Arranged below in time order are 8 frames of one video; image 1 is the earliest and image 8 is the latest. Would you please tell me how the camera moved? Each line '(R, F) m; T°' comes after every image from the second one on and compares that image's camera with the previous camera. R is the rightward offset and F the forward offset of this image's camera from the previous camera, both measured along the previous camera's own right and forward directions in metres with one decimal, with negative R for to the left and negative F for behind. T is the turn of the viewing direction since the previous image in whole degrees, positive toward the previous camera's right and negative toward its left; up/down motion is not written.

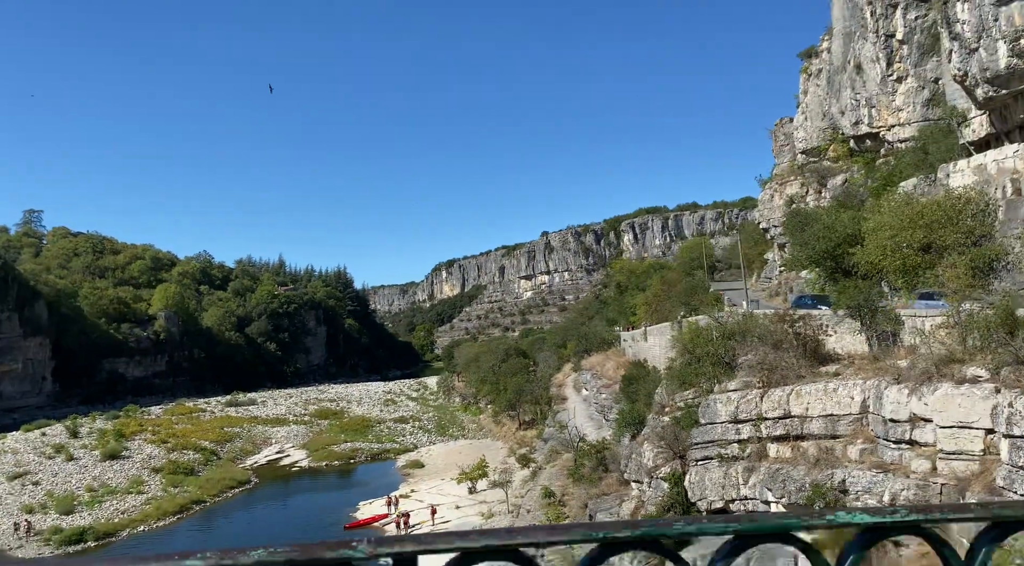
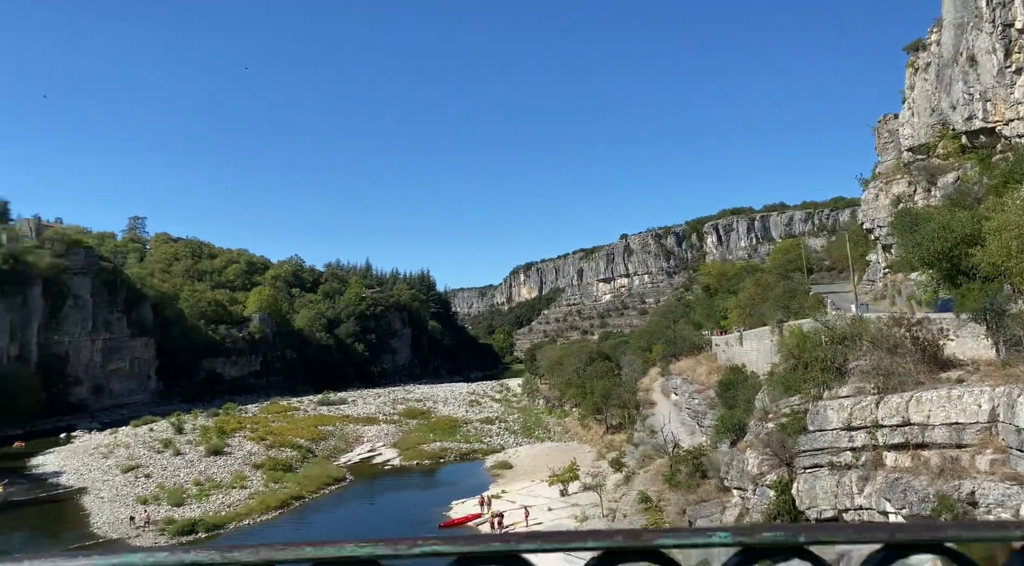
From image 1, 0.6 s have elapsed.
(-0.2, 0.0) m; -6°
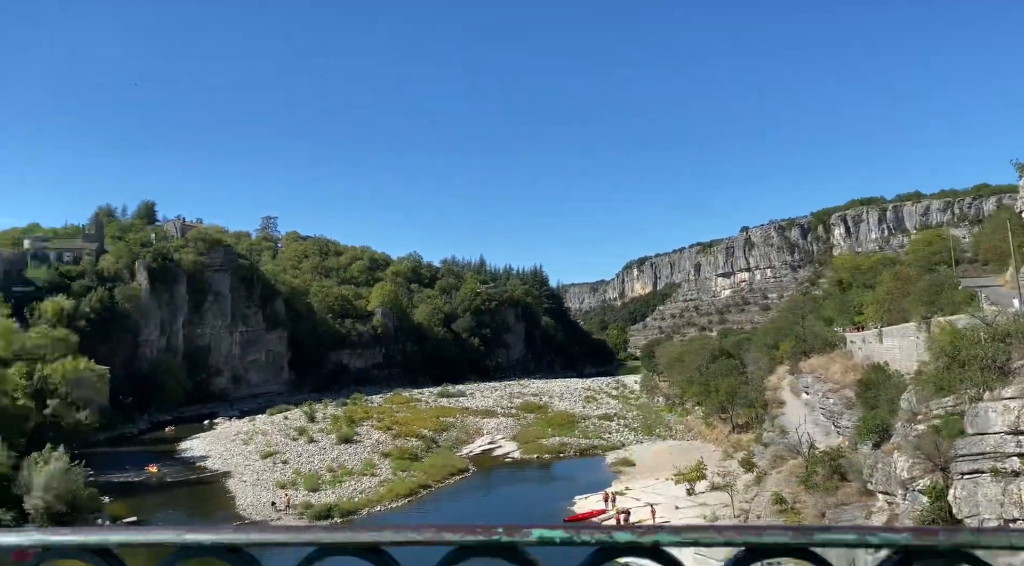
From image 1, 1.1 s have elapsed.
(-0.2, 0.0) m; -8°
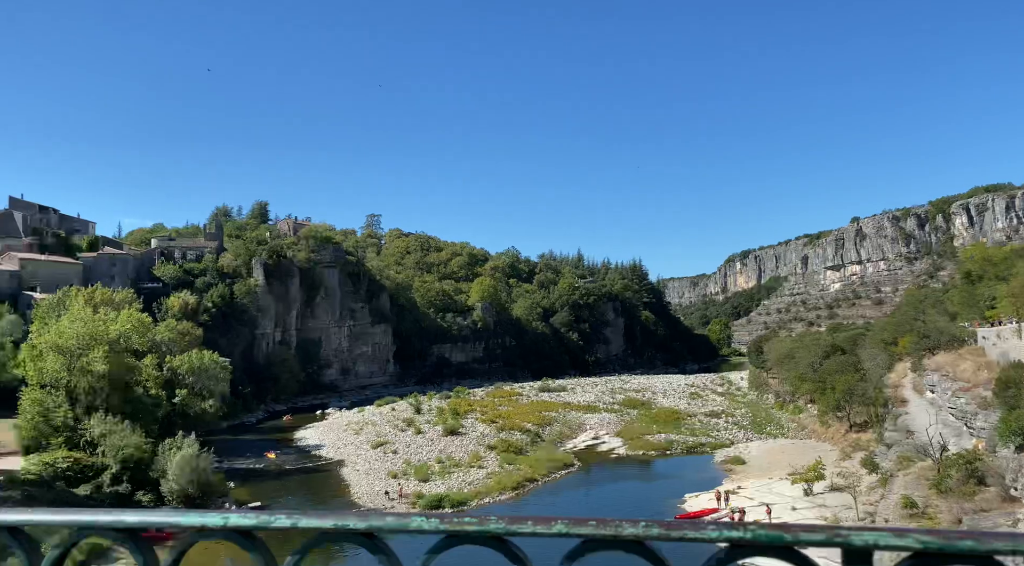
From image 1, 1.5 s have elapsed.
(-0.2, 0.0) m; -7°
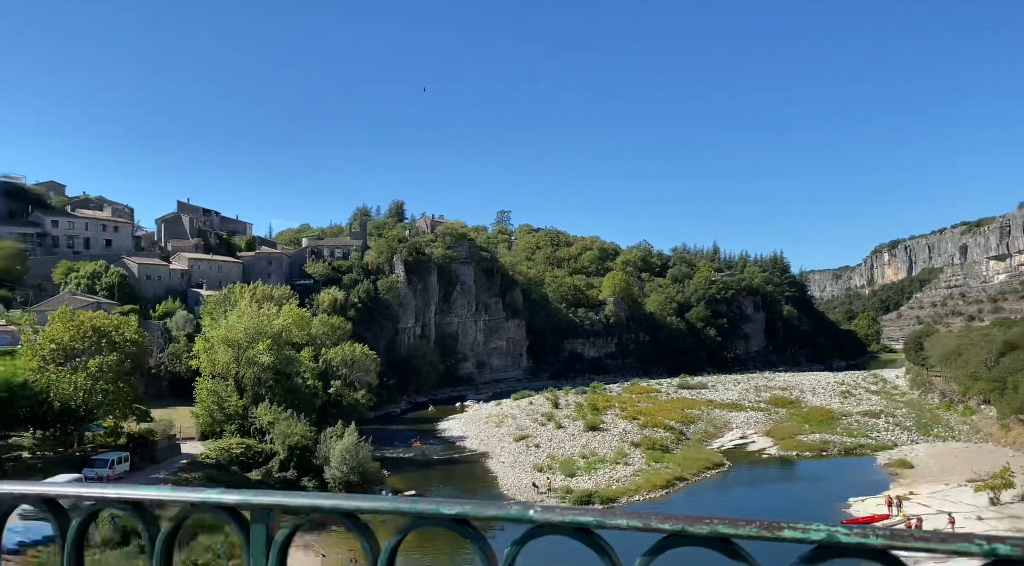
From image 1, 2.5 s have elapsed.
(-0.4, +0.1) m; -9°
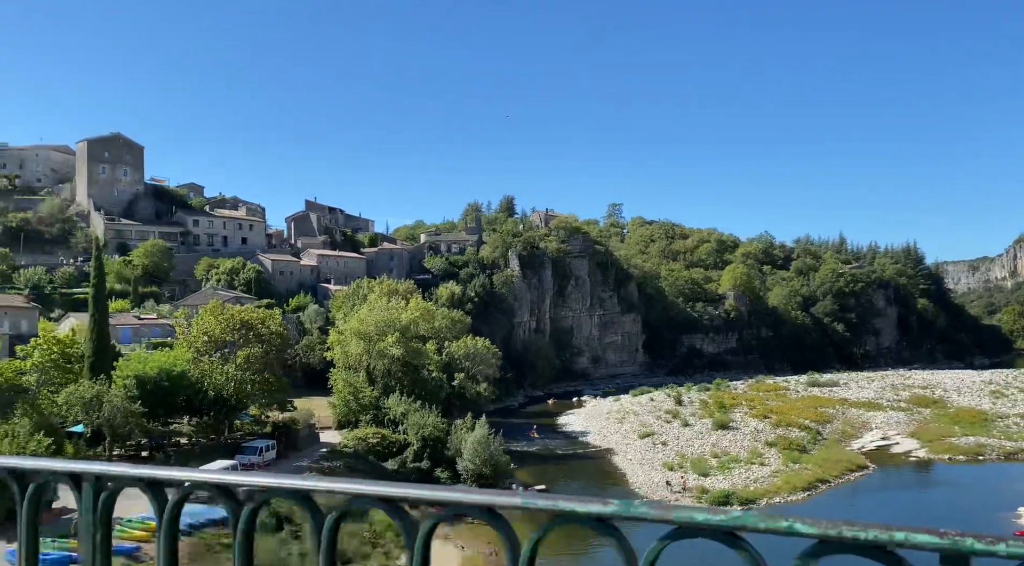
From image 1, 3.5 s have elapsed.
(-0.4, +0.2) m; -8°
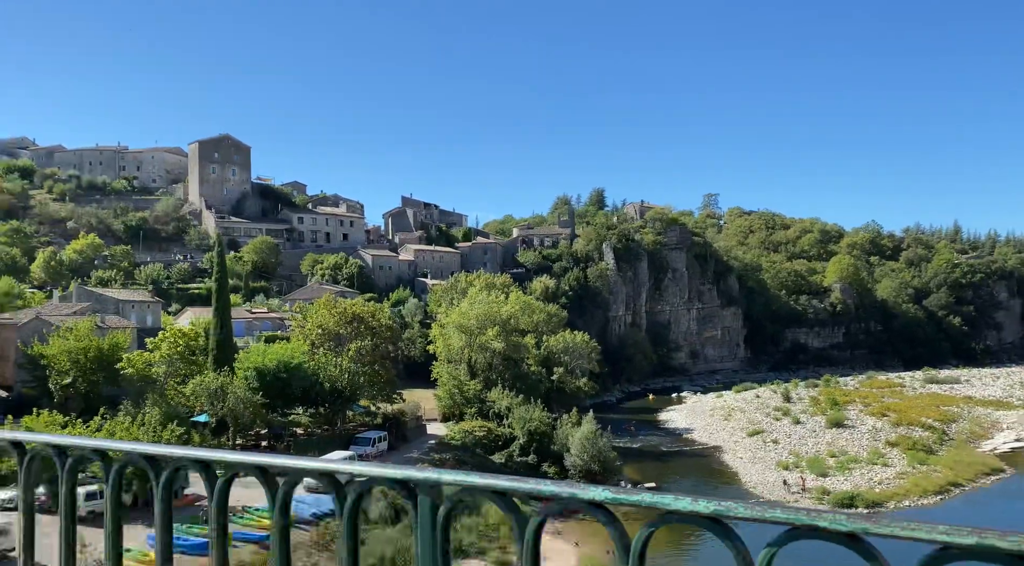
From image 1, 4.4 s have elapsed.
(-0.4, +0.2) m; -6°
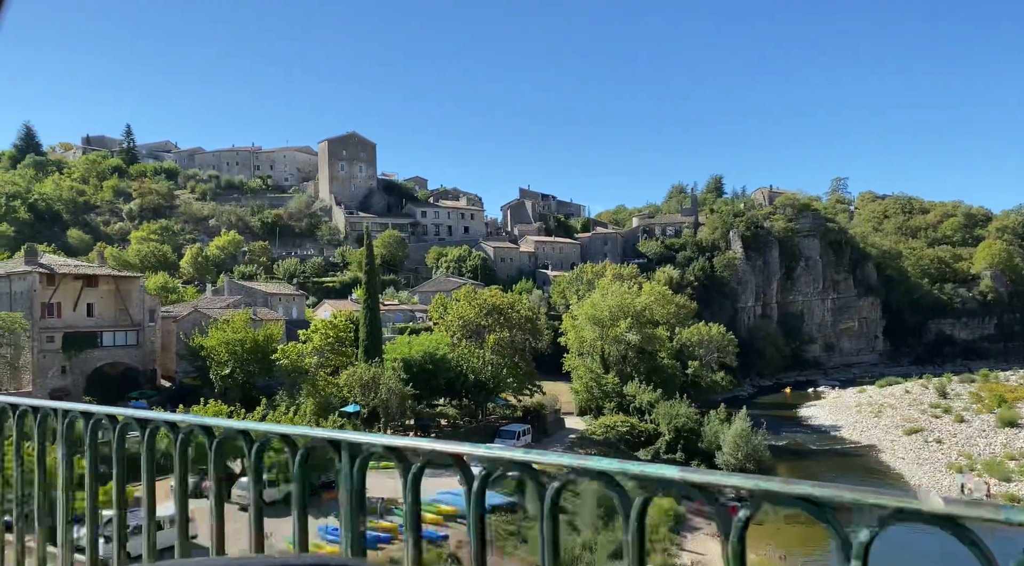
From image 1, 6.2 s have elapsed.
(-0.8, +0.6) m; -8°
